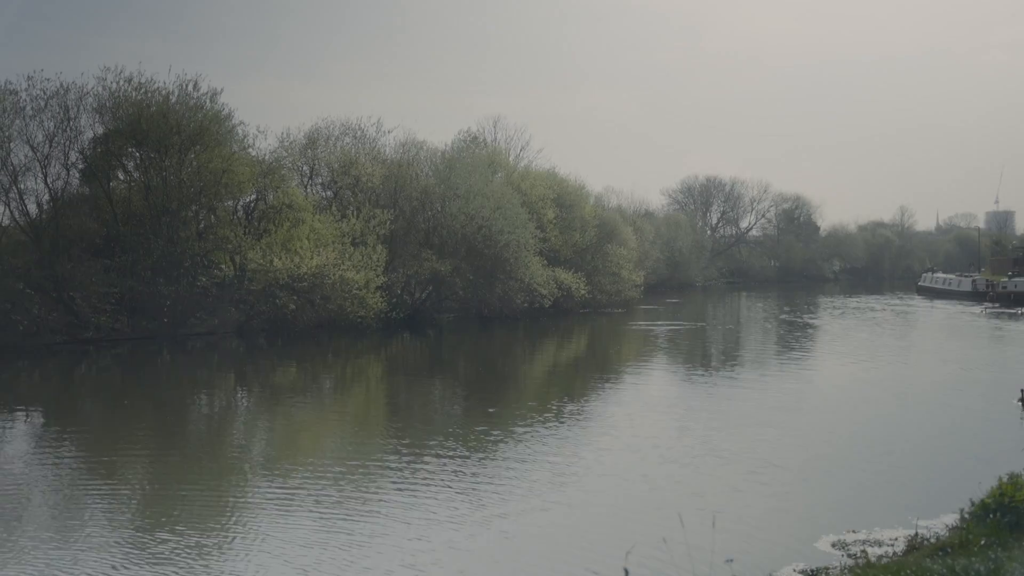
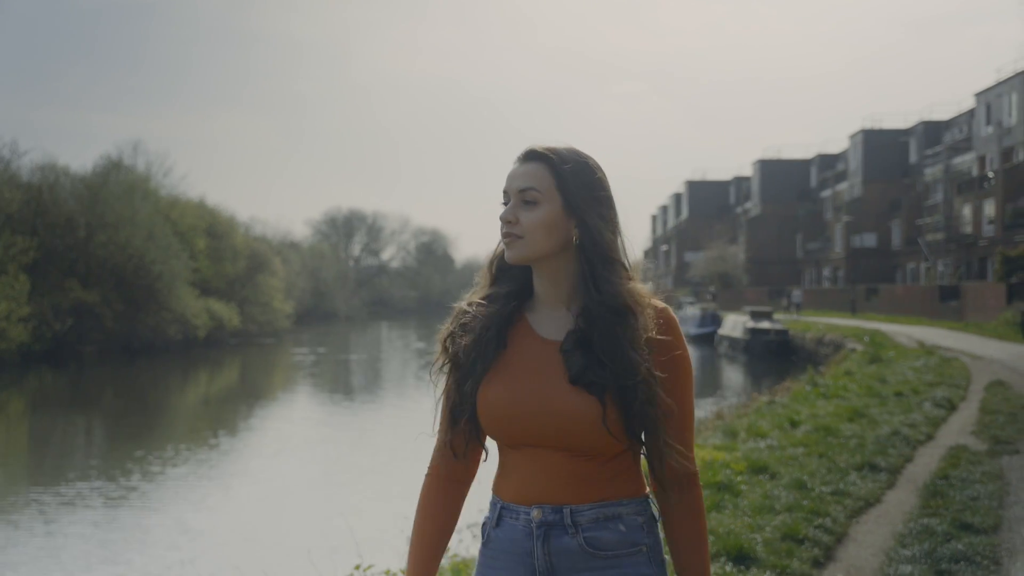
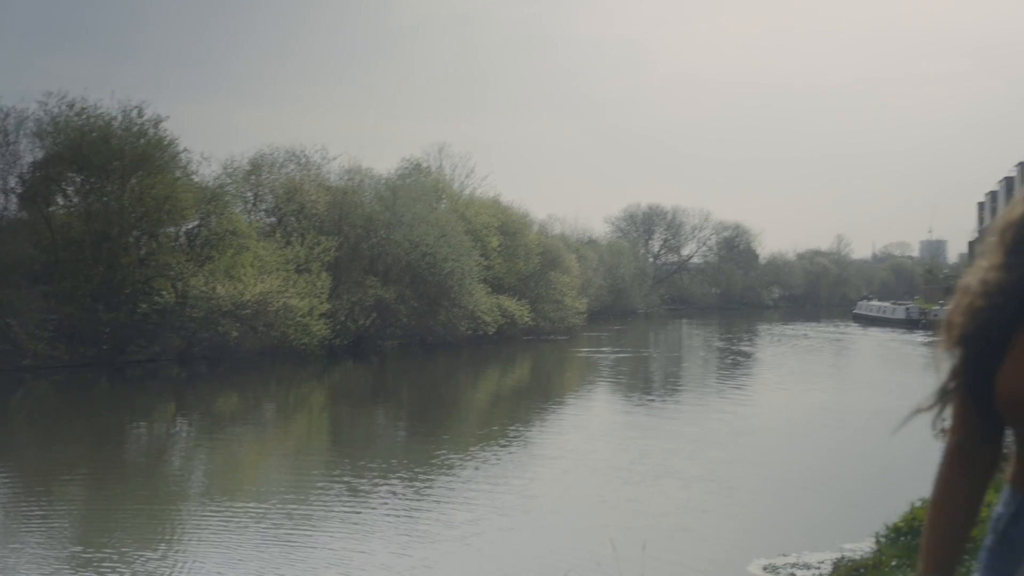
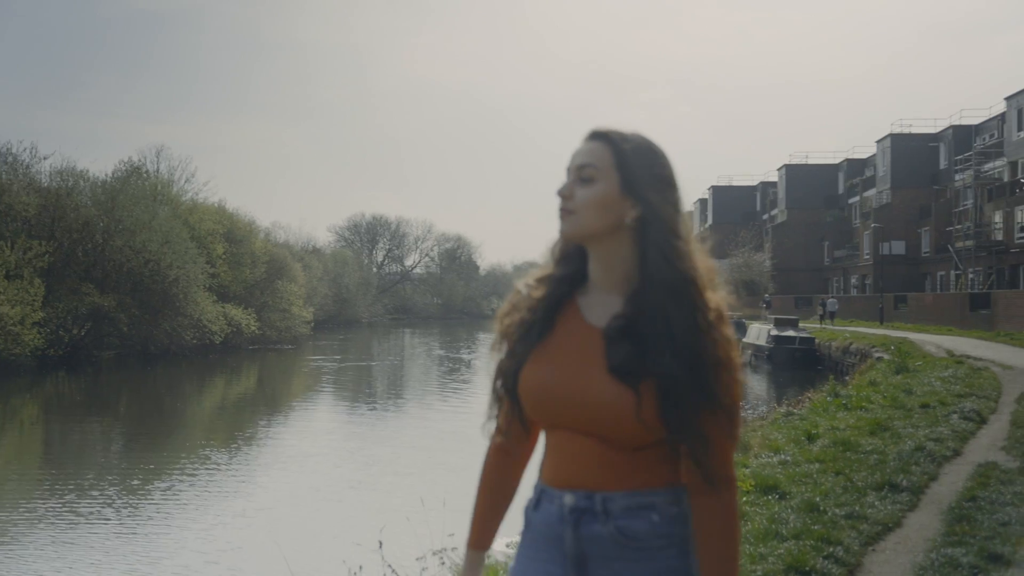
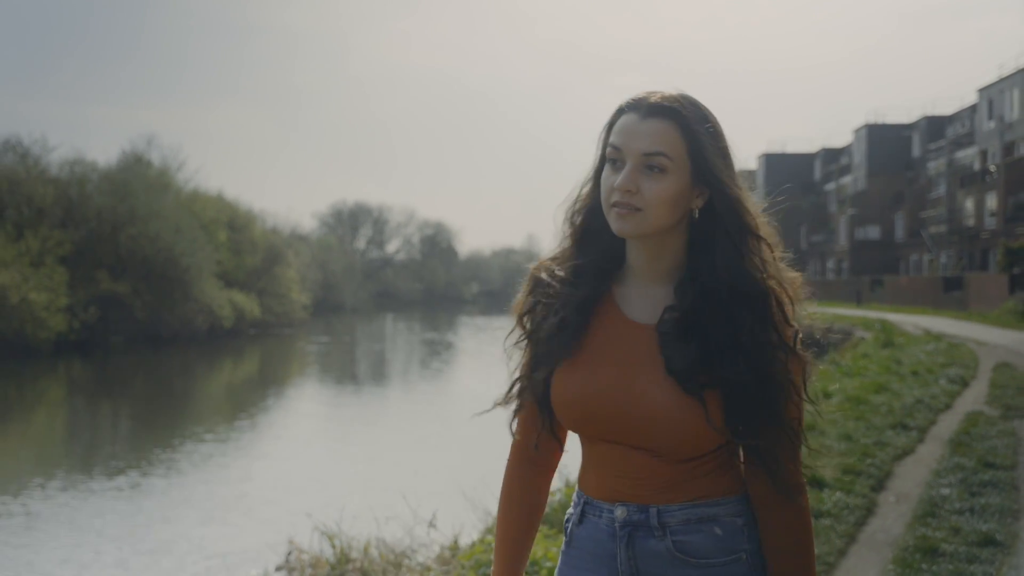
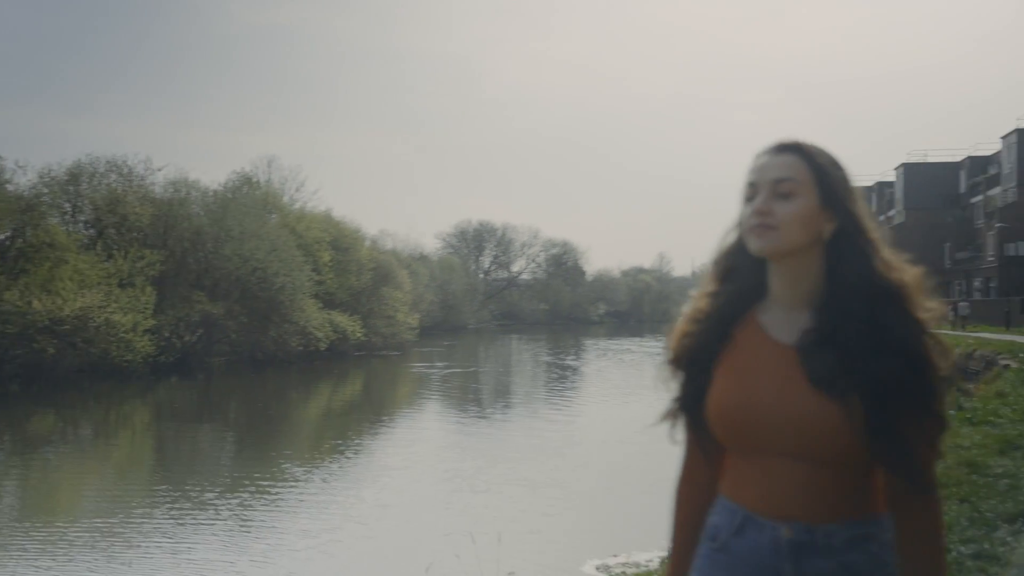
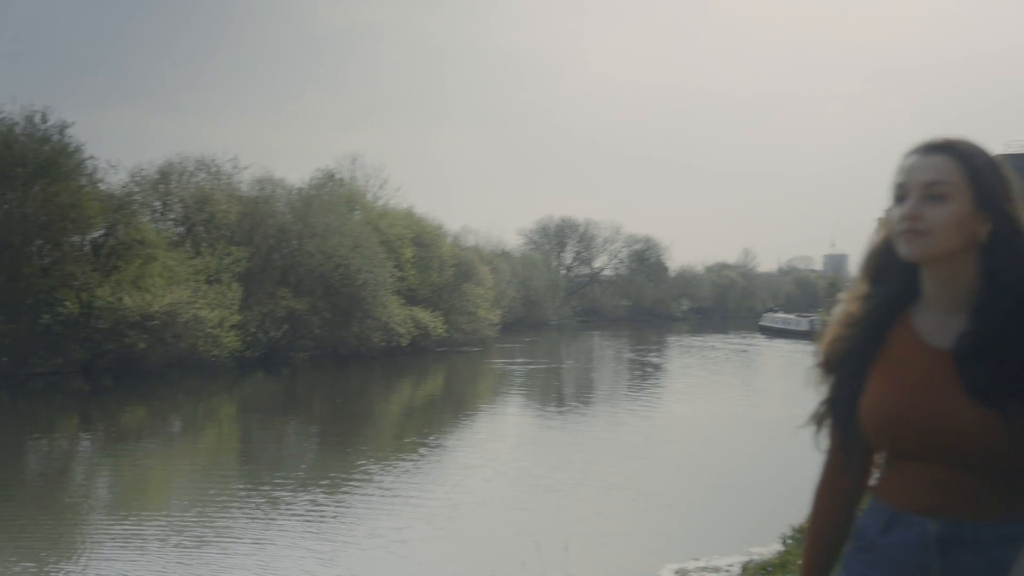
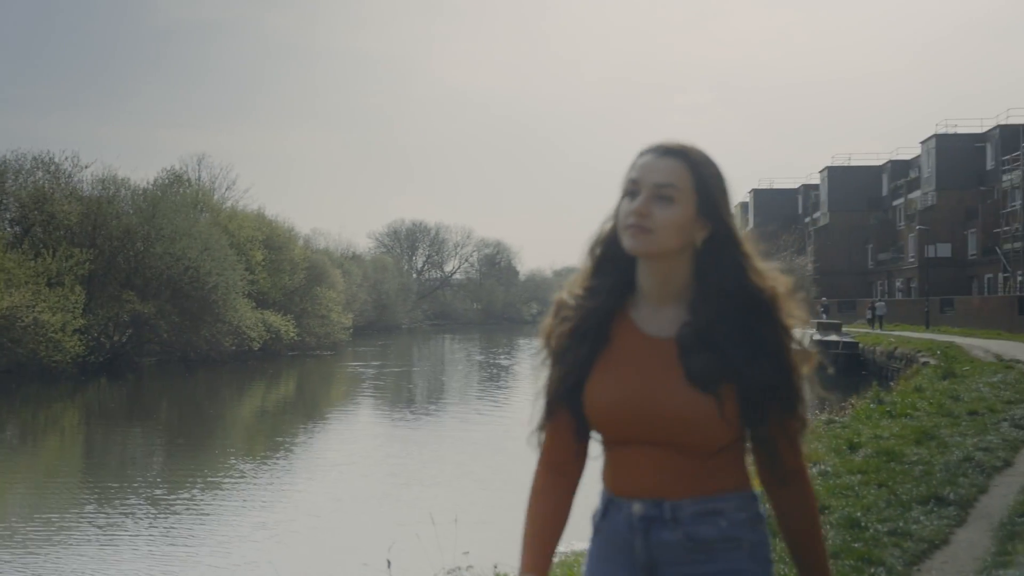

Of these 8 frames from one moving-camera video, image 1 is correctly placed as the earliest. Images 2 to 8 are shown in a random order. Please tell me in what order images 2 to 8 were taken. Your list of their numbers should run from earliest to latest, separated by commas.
3, 7, 6, 8, 4, 2, 5
